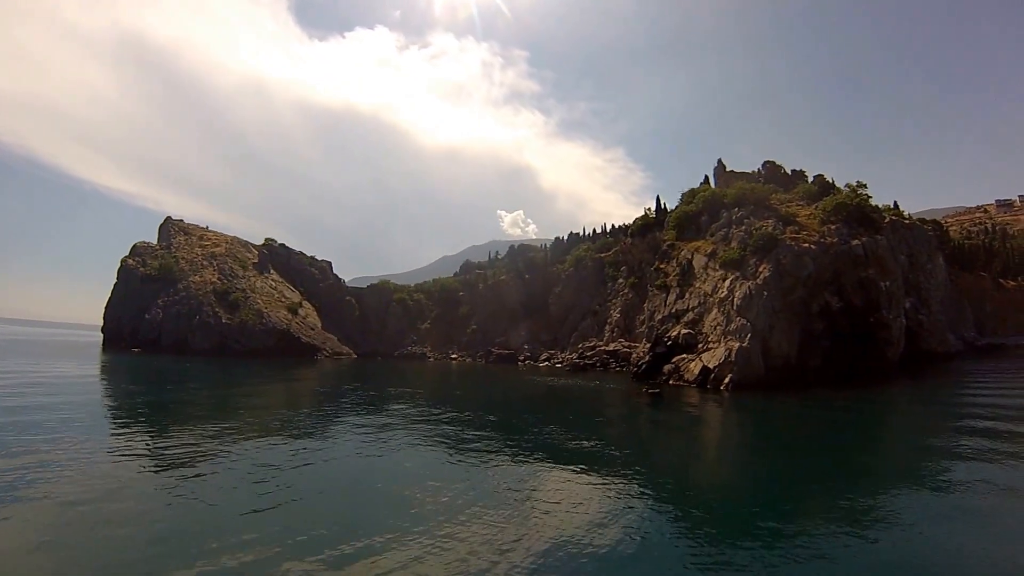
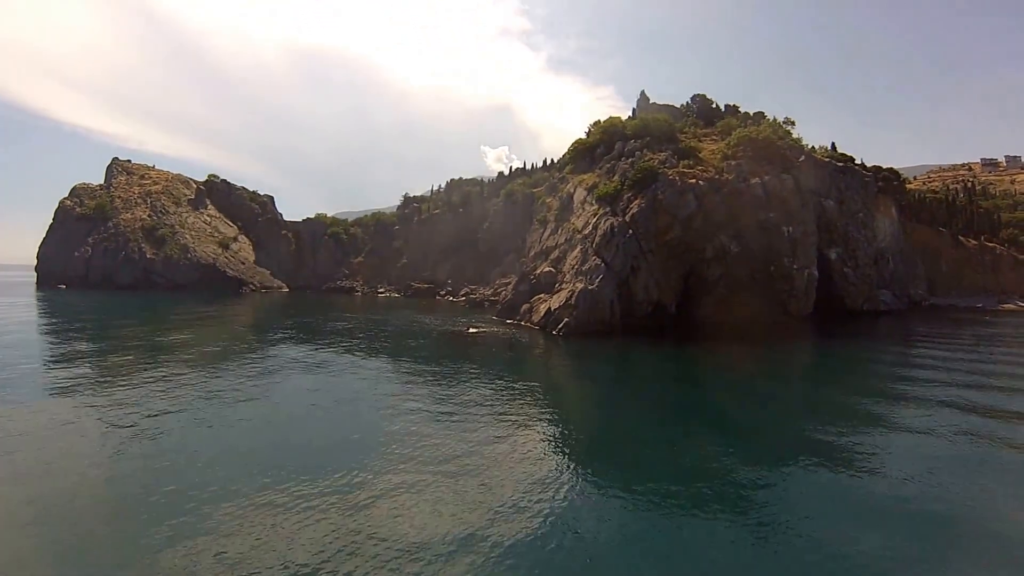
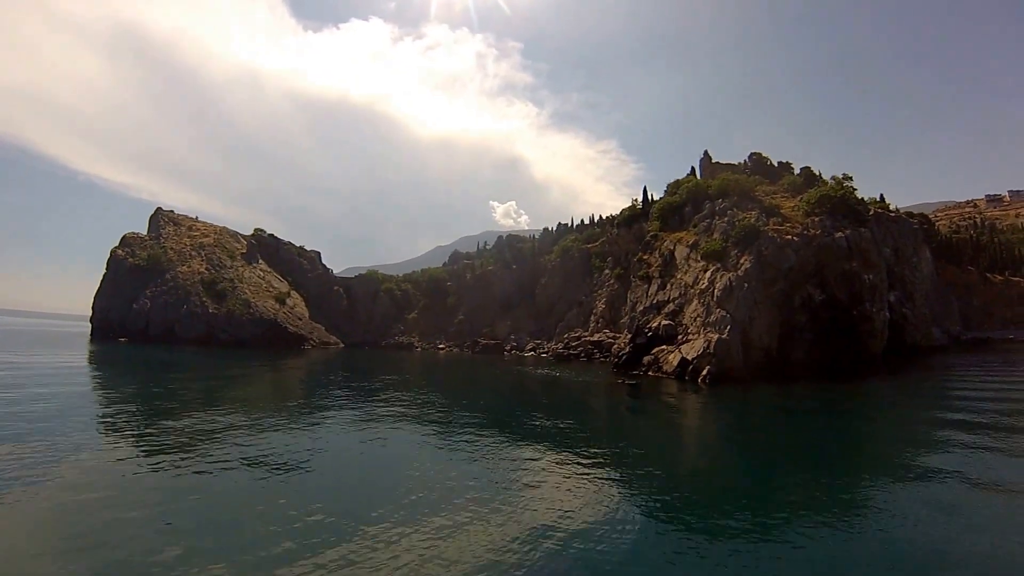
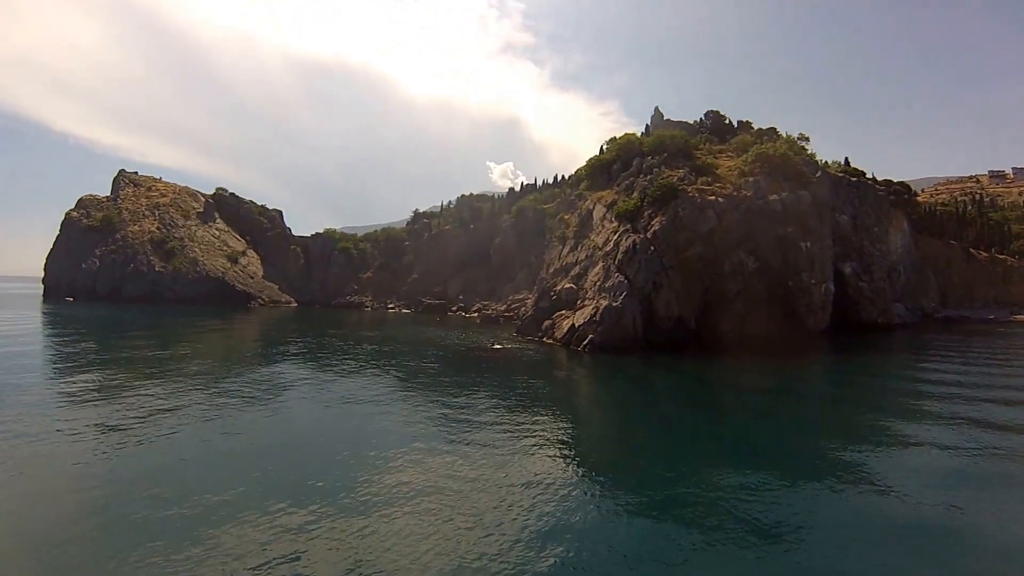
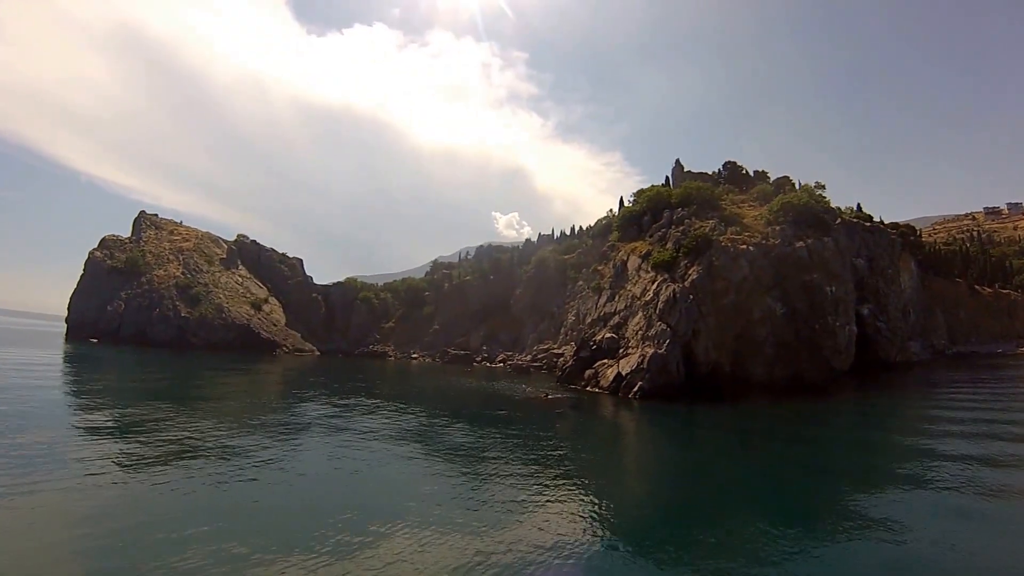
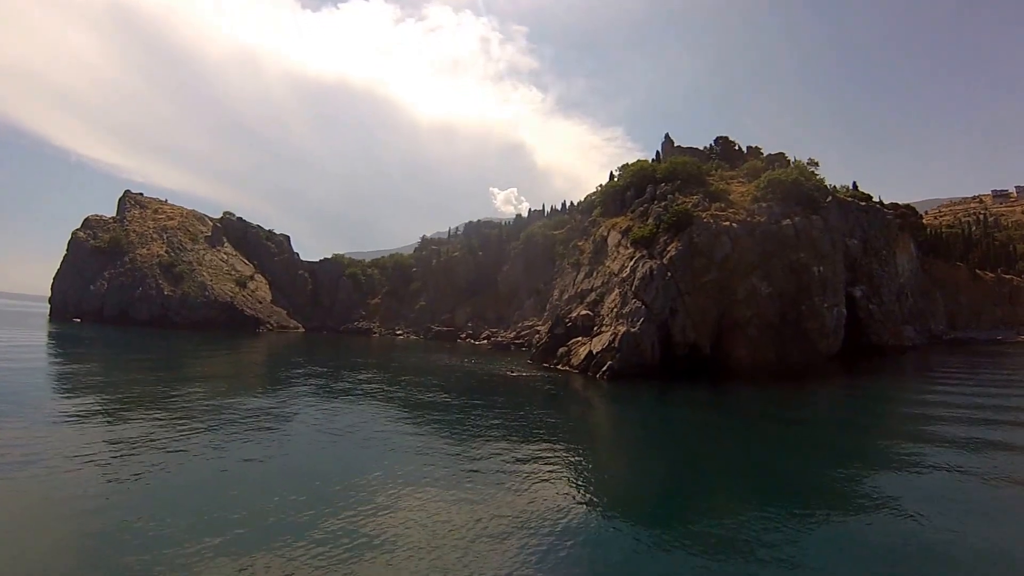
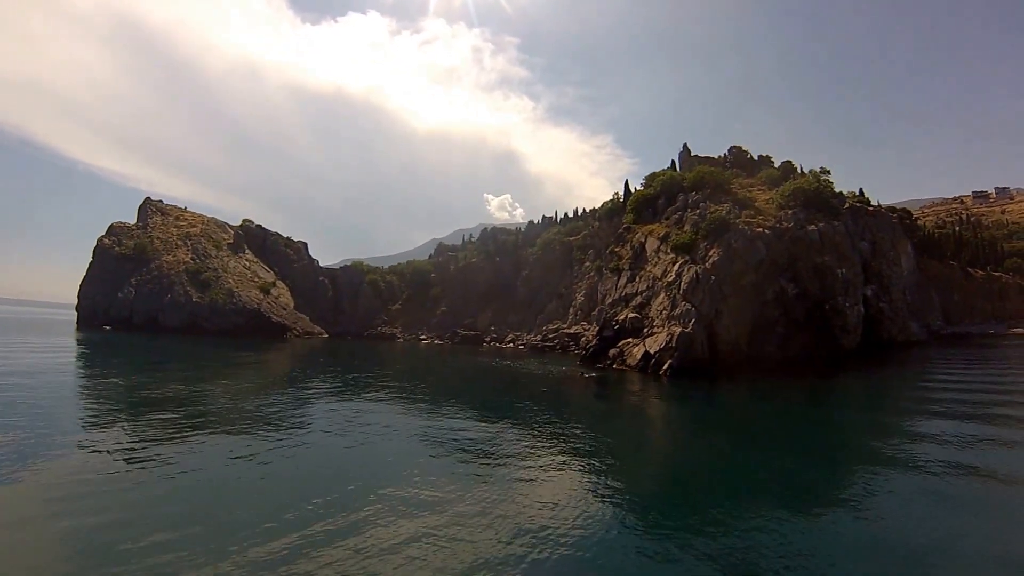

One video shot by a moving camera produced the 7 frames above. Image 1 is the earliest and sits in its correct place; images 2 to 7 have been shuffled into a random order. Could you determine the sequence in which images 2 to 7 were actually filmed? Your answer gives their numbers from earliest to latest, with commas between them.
3, 7, 5, 6, 4, 2
